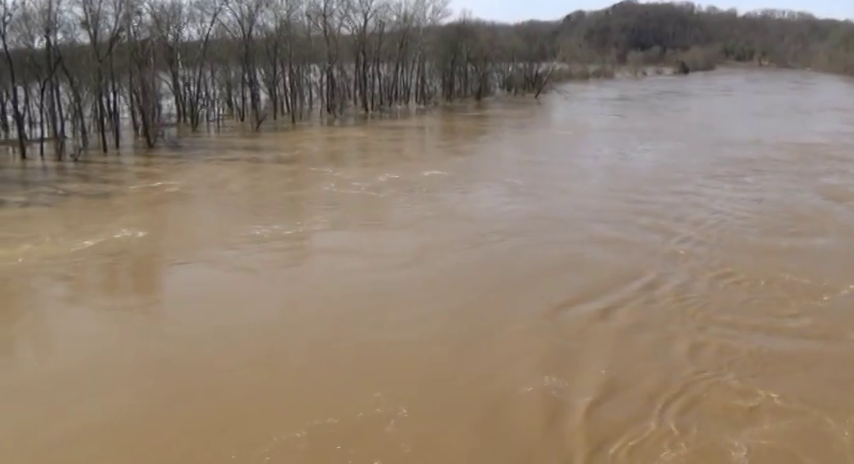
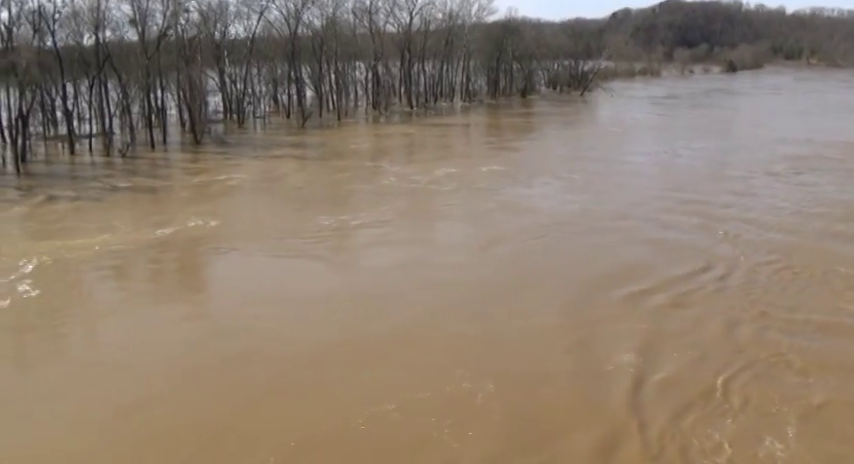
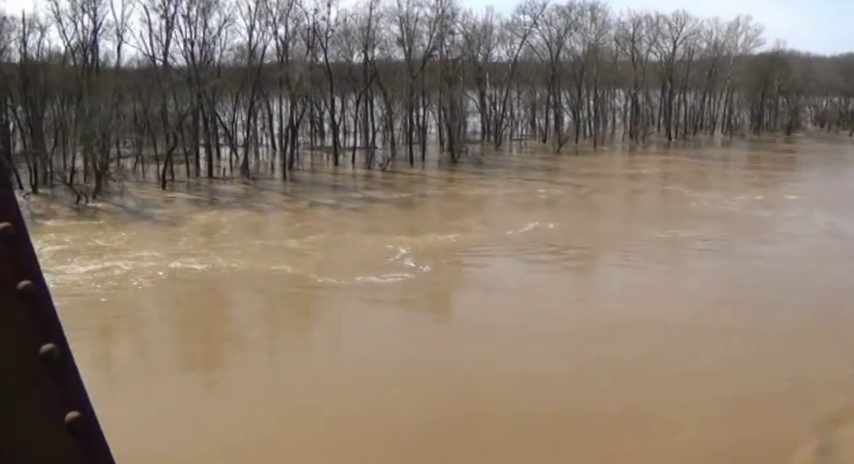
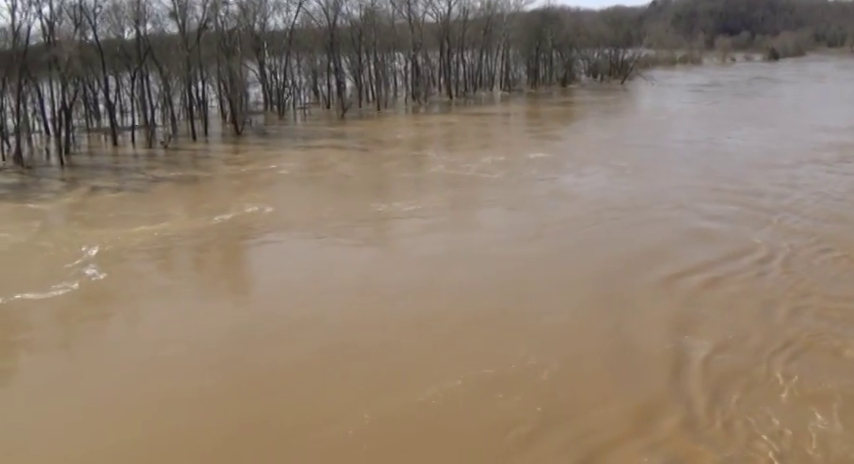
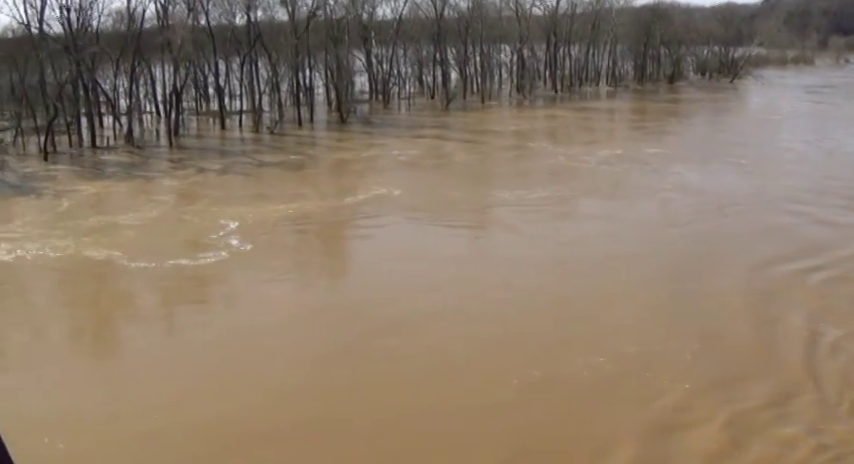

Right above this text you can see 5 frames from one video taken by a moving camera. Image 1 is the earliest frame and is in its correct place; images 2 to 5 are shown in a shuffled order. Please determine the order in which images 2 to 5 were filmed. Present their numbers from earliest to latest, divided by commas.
2, 4, 5, 3
